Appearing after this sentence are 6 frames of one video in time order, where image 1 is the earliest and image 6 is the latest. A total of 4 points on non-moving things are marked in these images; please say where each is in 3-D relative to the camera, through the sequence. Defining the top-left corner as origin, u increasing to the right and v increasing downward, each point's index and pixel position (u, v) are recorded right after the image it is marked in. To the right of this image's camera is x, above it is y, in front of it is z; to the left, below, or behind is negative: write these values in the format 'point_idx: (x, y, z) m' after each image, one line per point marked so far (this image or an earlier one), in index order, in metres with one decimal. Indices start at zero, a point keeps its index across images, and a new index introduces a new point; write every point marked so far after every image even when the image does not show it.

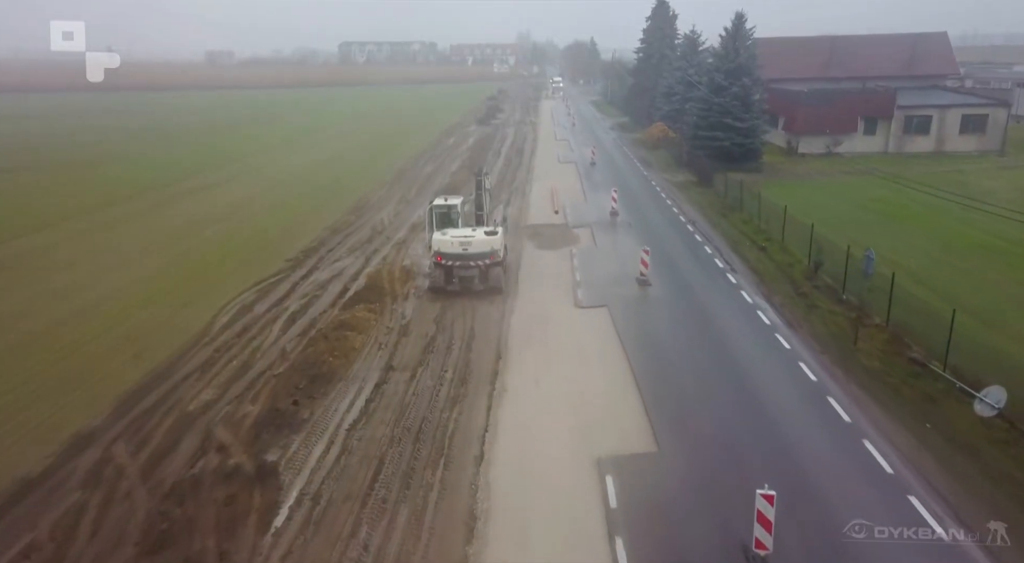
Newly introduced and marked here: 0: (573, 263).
0: (+1.8, +0.5, +19.8) m
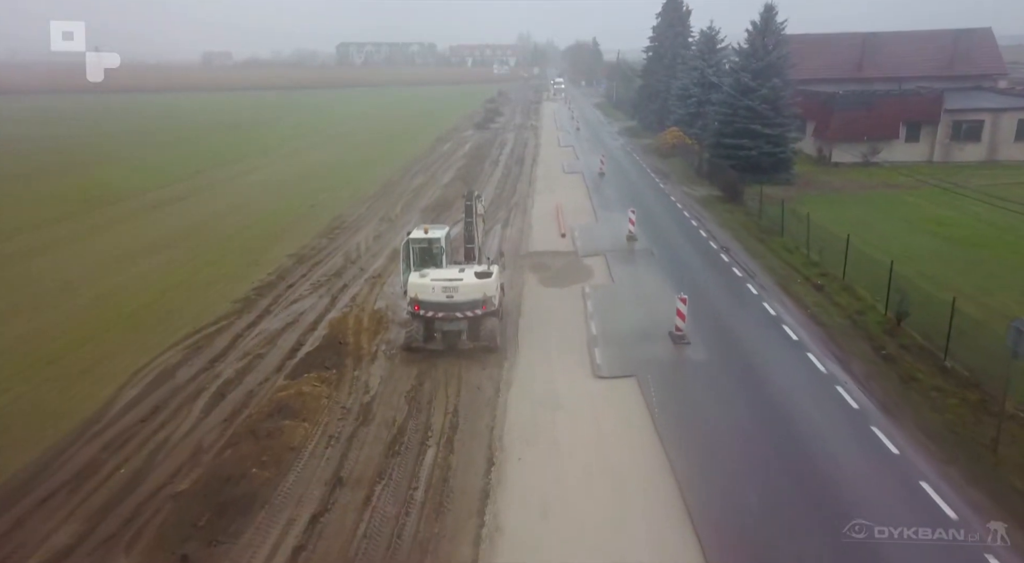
0: (+1.7, -0.6, +16.0) m
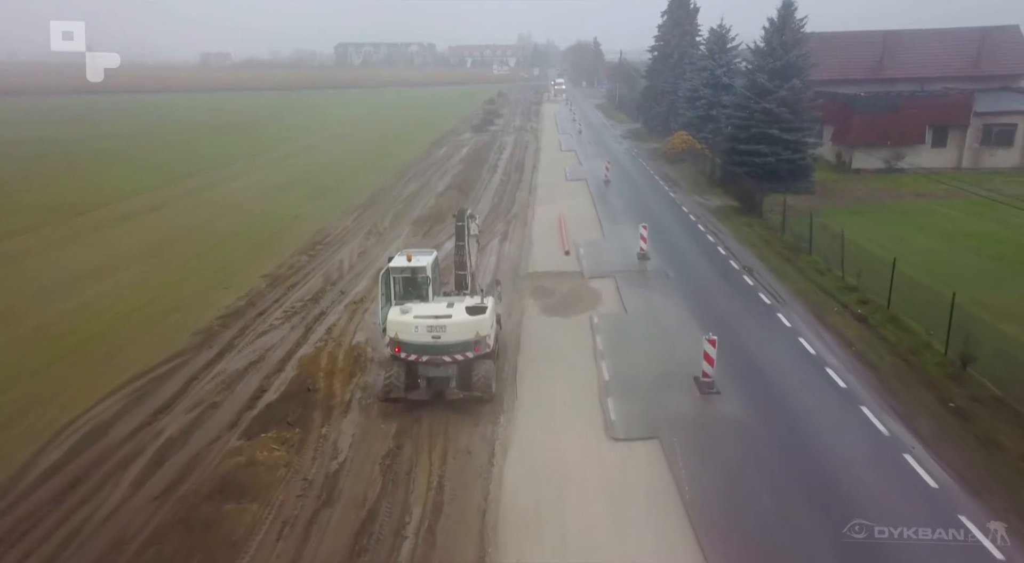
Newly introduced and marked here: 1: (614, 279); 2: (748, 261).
0: (+1.7, -1.2, +13.9) m
1: (+2.6, +0.1, +17.5) m
2: (+6.3, +0.5, +18.8) m
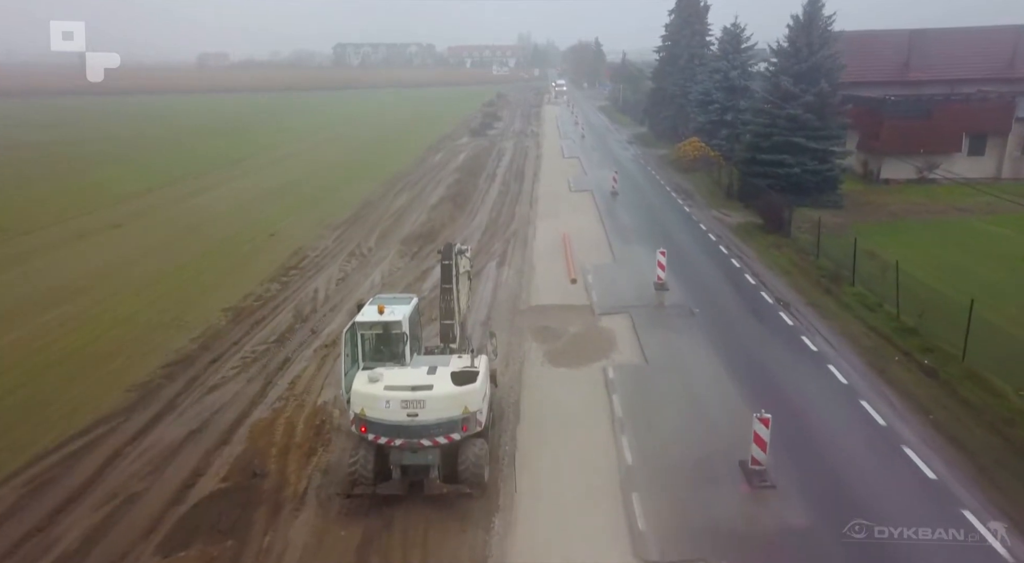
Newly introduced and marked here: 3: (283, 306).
0: (+1.7, -2.0, +11.4) m
1: (+2.5, -0.8, +15.1) m
2: (+6.3, -0.3, +16.3) m
3: (-5.5, -0.6, +16.9) m
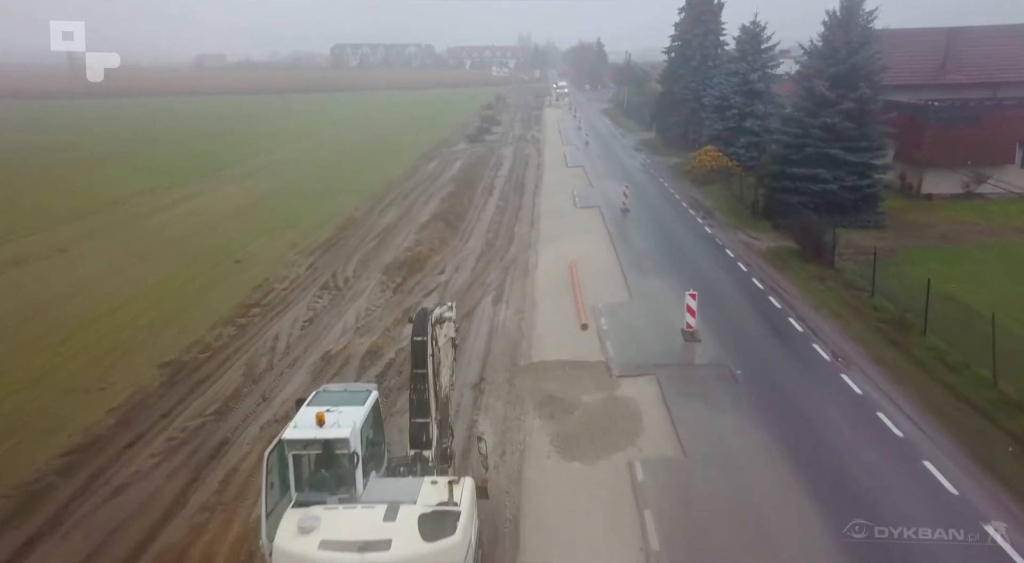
0: (+1.6, -3.0, +8.5) m
1: (+2.5, -1.7, +12.2) m
2: (+6.2, -1.3, +13.4) m
3: (-5.6, -1.6, +14.0) m
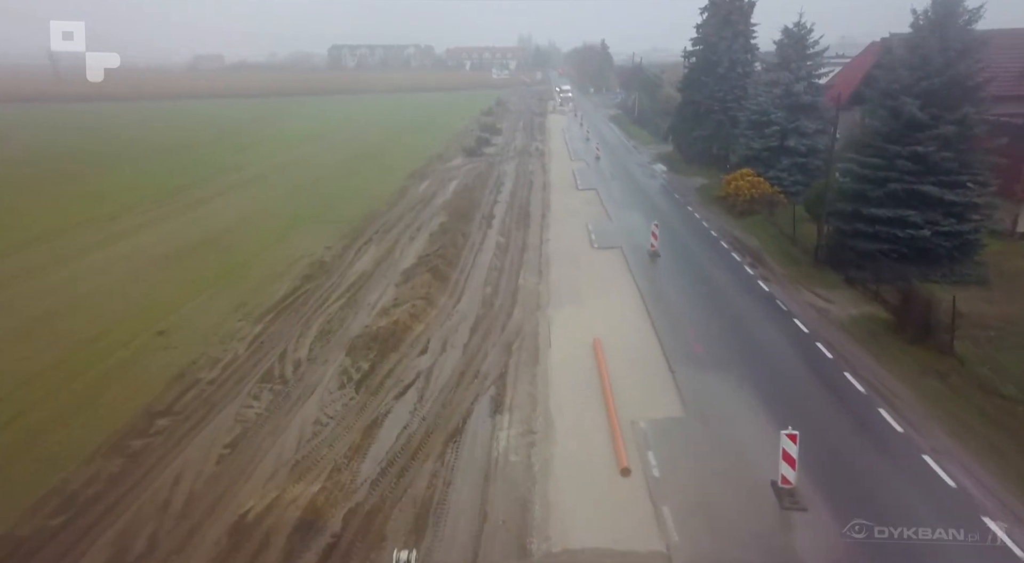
0: (+1.7, -4.7, +3.8) m
1: (+2.6, -3.5, +7.5) m
2: (+6.3, -3.0, +8.7) m
3: (-5.5, -3.3, +9.3) m
